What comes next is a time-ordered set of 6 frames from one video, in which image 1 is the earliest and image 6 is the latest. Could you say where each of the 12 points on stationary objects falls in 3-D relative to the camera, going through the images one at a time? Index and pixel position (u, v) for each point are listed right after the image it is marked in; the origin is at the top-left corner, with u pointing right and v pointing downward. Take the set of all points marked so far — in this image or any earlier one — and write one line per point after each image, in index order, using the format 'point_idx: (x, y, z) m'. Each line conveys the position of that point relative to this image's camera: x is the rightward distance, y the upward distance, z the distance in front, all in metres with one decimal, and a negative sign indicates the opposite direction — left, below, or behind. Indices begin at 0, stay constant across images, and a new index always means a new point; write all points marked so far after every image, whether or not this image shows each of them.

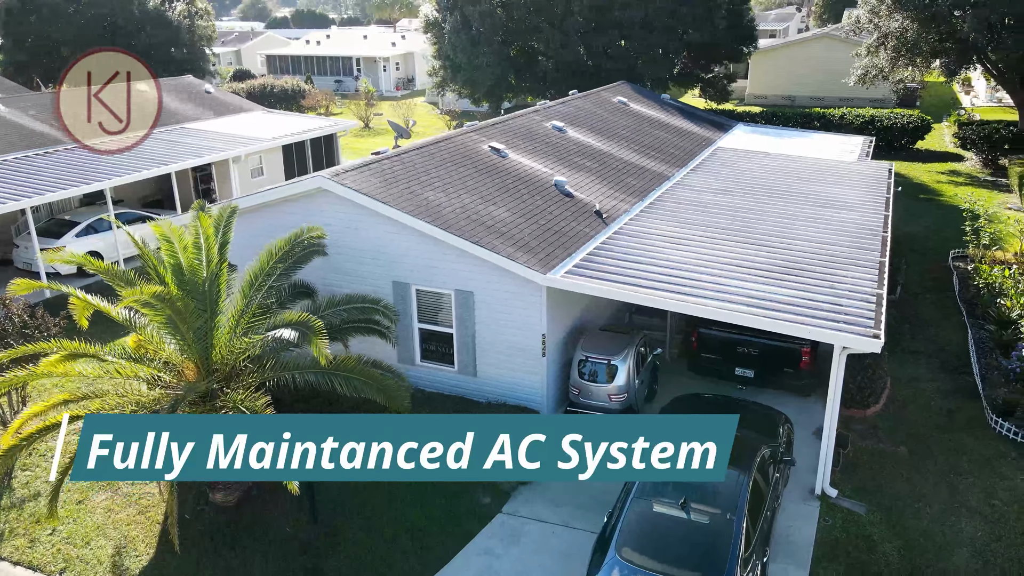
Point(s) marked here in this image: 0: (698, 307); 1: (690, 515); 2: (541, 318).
0: (+2.7, -0.2, +10.6) m
1: (+2.0, -2.5, +8.4) m
2: (+0.4, -0.4, +11.4) m
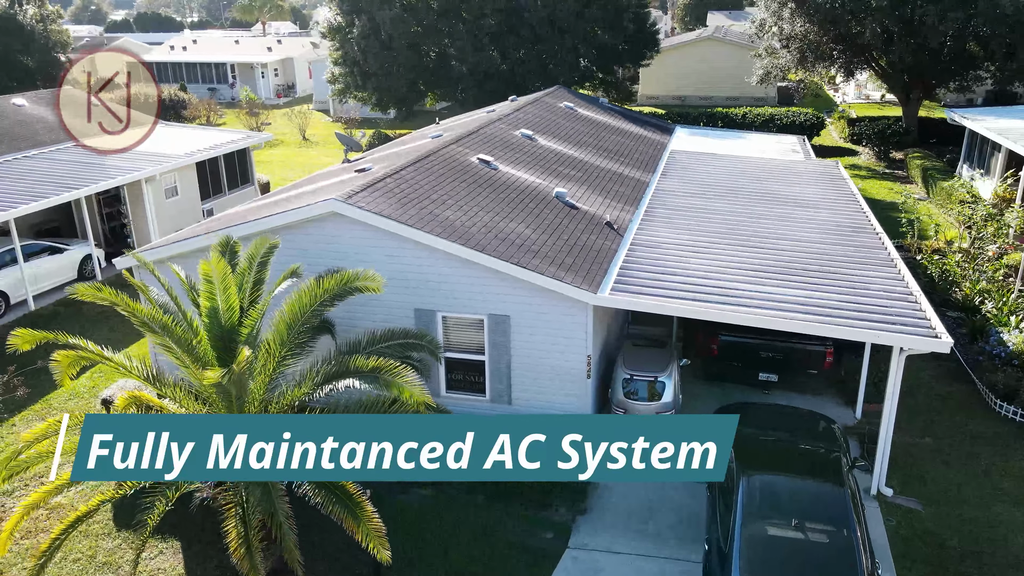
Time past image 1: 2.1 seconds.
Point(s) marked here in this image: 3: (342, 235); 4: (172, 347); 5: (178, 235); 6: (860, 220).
0: (+3.3, -0.4, +10.4) m
1: (+3.2, -2.6, +8.2) m
2: (+1.0, -0.7, +10.9) m
3: (-2.4, +0.8, +11.2) m
4: (-3.7, -0.7, +8.6) m
5: (-5.5, +0.8, +12.7) m
6: (+6.6, +1.3, +14.6) m
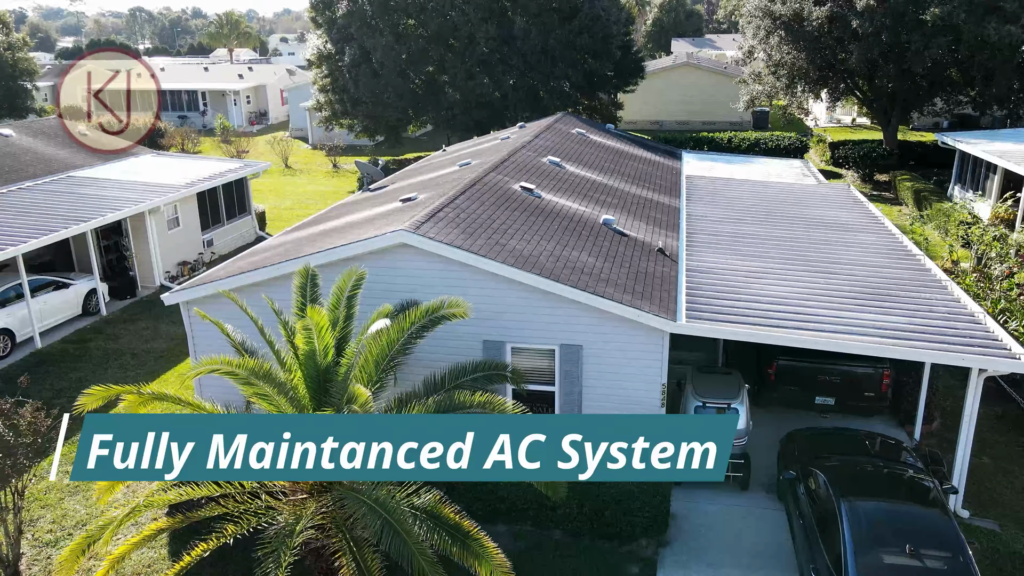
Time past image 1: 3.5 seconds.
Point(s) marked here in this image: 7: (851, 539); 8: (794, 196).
0: (+4.4, -0.7, +10.5) m
1: (+4.4, -2.9, +8.2) m
2: (+2.1, -1.1, +10.8) m
3: (-1.4, +0.3, +10.9) m
4: (-2.6, -1.1, +8.3) m
5: (-4.6, +0.2, +12.3) m
6: (+7.4, +0.9, +14.8) m
7: (+3.7, -2.8, +8.5) m
8: (+6.8, +2.2, +18.7) m
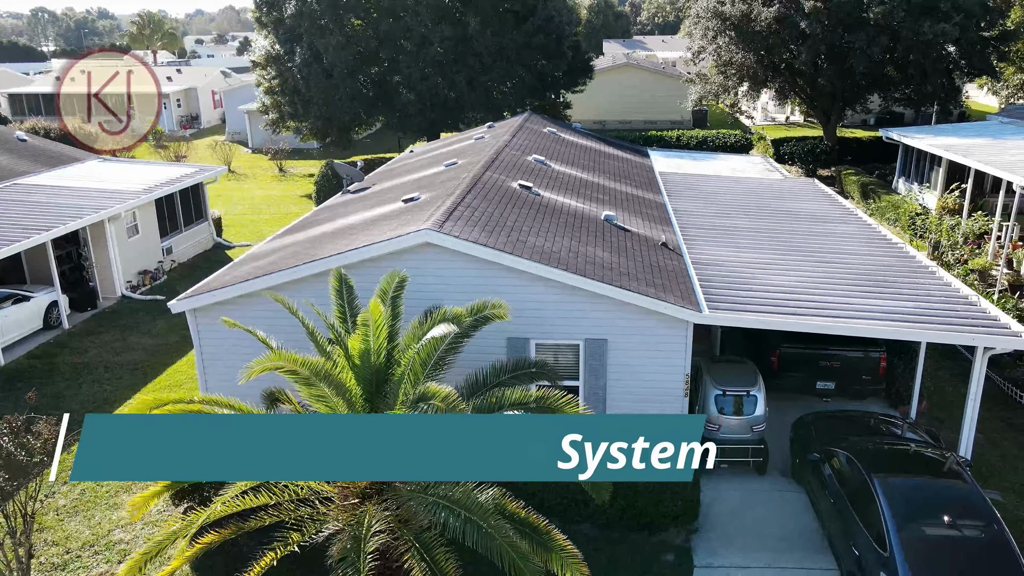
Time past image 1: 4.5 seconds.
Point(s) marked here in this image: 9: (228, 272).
0: (+4.8, -0.5, +10.9) m
1: (+5.0, -2.7, +8.6) m
2: (+2.4, -1.0, +11.0) m
3: (-1.1, +0.3, +10.8) m
4: (-2.0, -1.1, +8.1) m
5: (-4.4, +0.1, +11.9) m
6: (+7.3, +1.1, +15.5) m
7: (+4.4, -2.6, +8.9) m
8: (+6.3, +2.4, +19.3) m
9: (-4.6, +0.3, +12.6) m
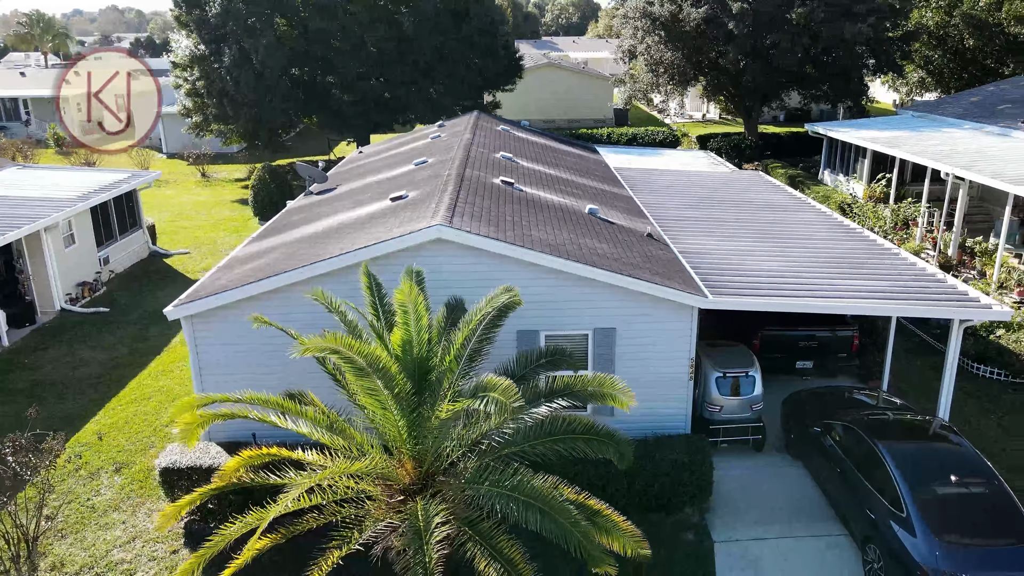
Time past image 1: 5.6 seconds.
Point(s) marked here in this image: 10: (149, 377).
0: (+4.9, -0.3, +11.6) m
1: (+5.5, -2.4, +9.3) m
2: (+2.6, -0.8, +11.4) m
3: (-0.9, +0.4, +10.8) m
4: (-1.4, -1.1, +8.0) m
5: (-4.3, +0.1, +11.5) m
6: (+6.8, +1.5, +16.5) m
7: (+4.8, -2.3, +9.5) m
8: (+5.4, +2.7, +20.1) m
9: (-4.6, +0.2, +12.2) m
10: (-7.7, -1.9, +16.4) m
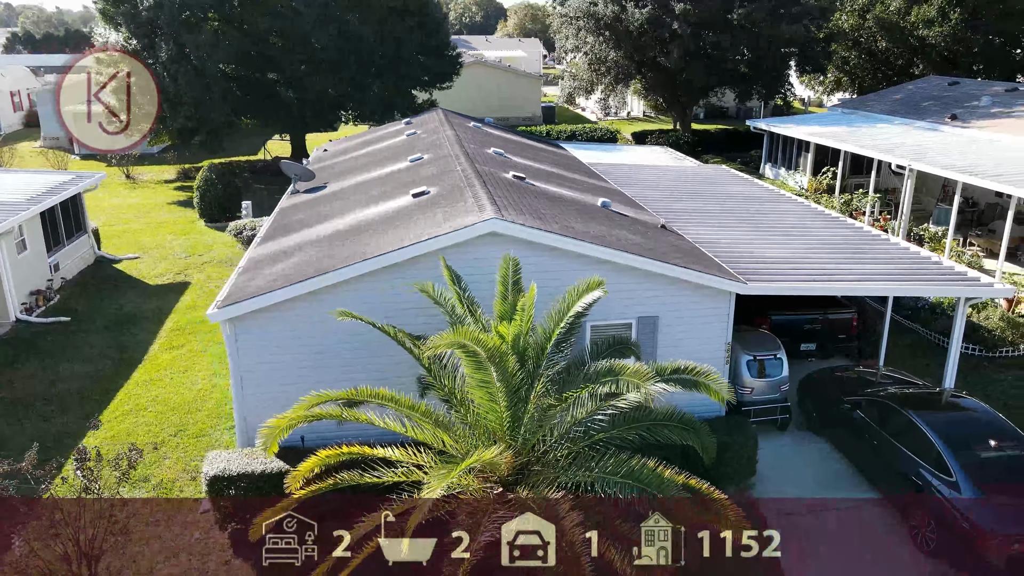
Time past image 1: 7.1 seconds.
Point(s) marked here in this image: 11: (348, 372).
0: (+5.5, 0.0, +12.3) m
1: (+6.4, -2.1, +10.2) m
2: (+3.3, -0.6, +11.8) m
3: (-0.2, +0.4, +10.9) m
4: (-0.3, -1.0, +8.0) m
5: (-3.7, +0.1, +11.2) m
6: (+6.8, +1.8, +17.4) m
7: (+5.7, -2.1, +10.3) m
8: (+4.9, +2.9, +20.8) m
9: (-4.0, +0.2, +11.7) m
10: (-7.5, -2.0, +15.6) m
11: (-2.4, -1.2, +11.3) m
